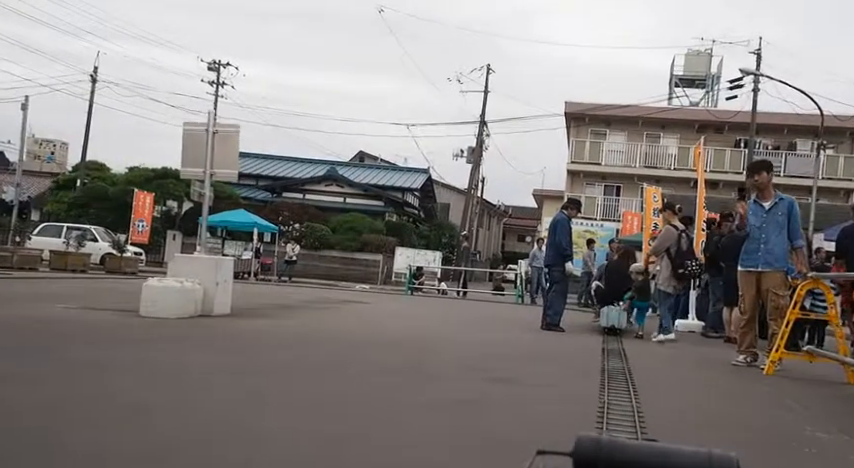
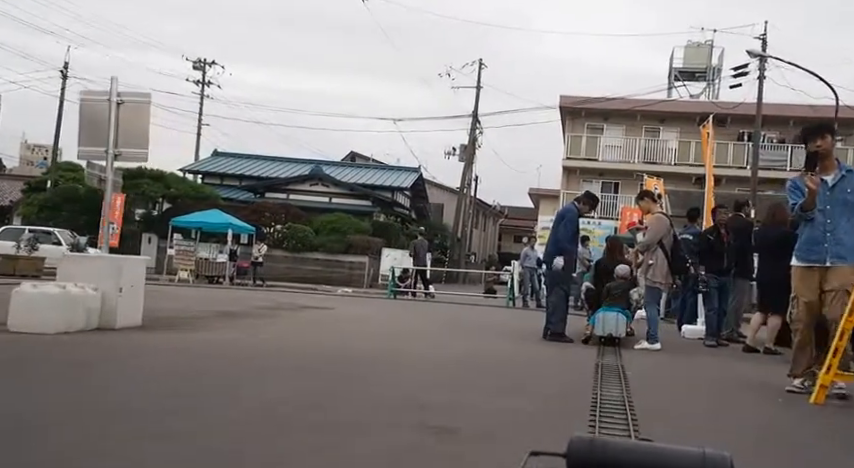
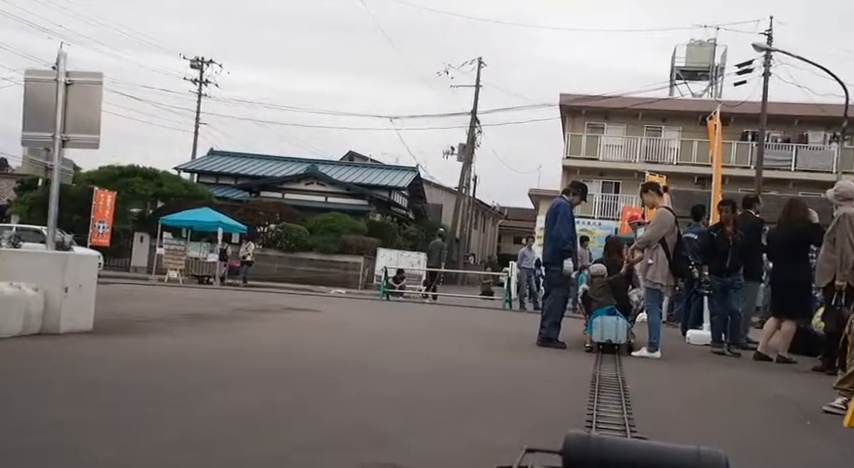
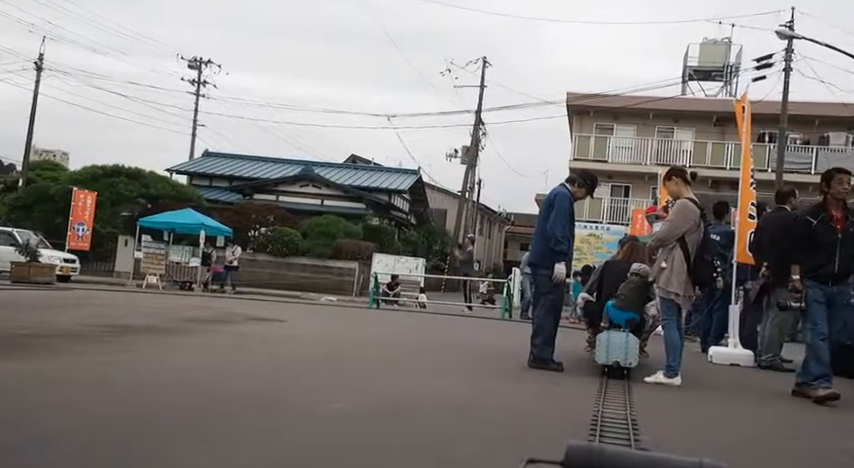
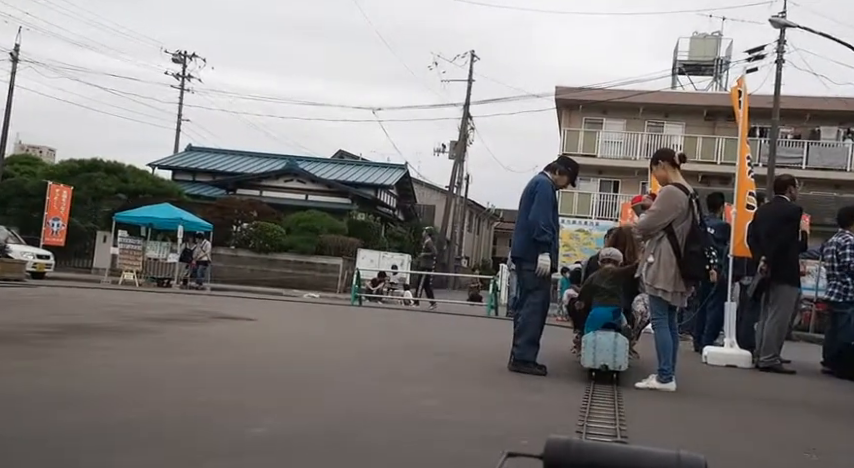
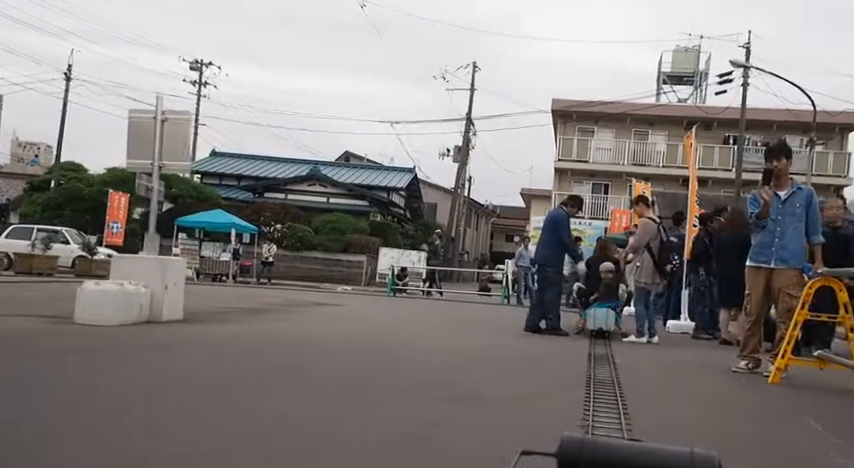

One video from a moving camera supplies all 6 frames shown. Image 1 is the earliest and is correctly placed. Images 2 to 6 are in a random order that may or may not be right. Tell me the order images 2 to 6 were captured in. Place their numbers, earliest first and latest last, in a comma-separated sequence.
6, 2, 3, 4, 5
